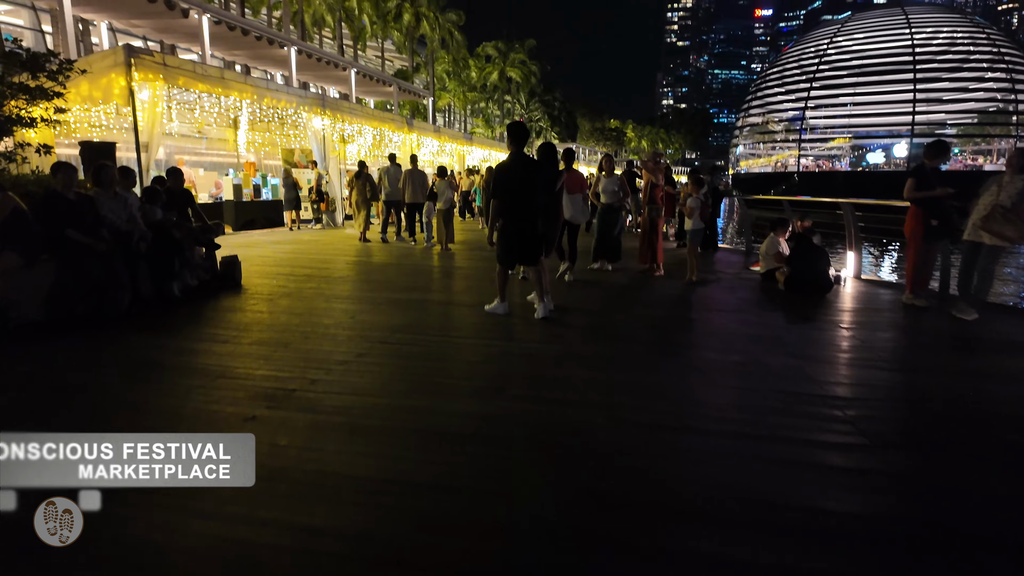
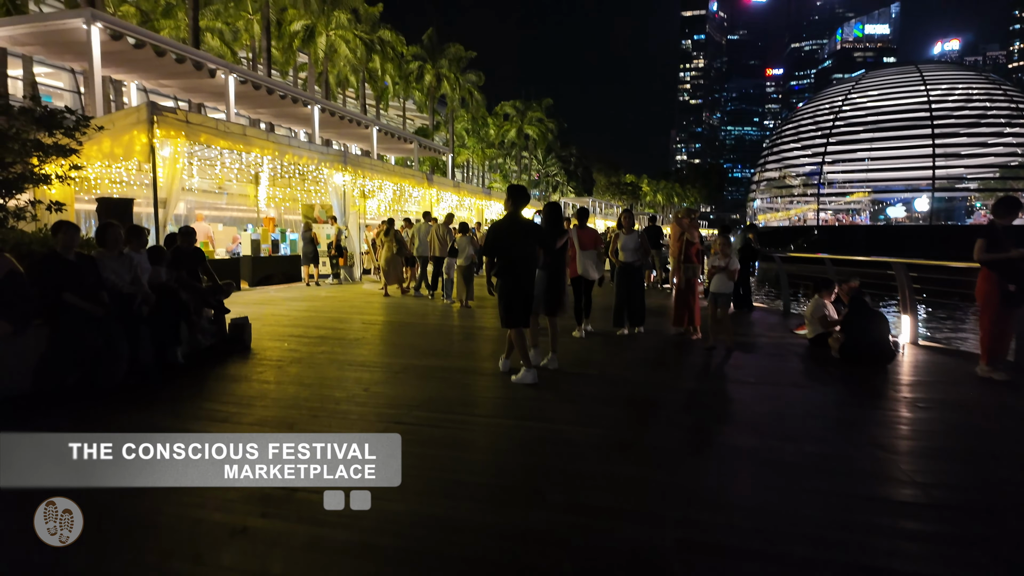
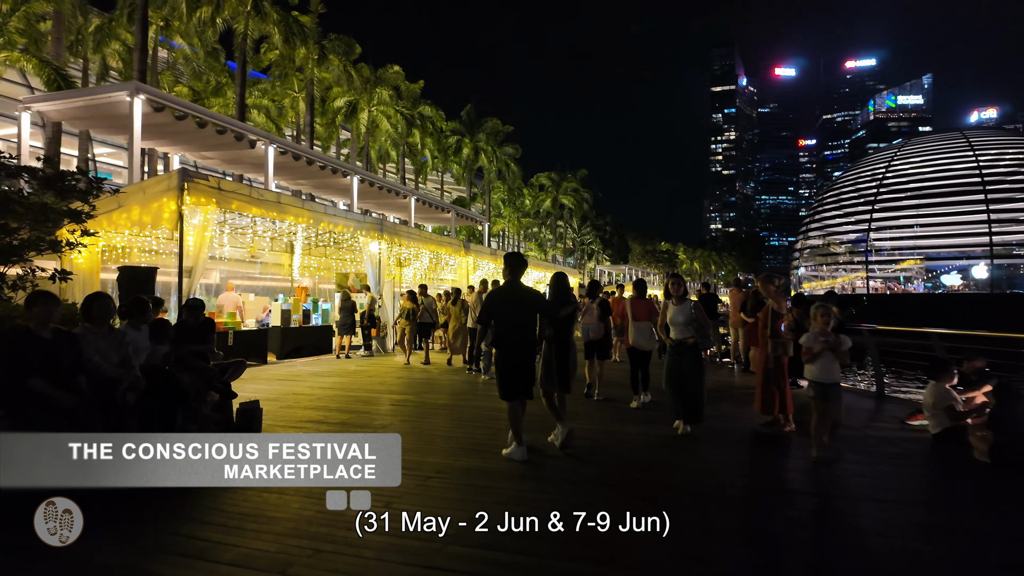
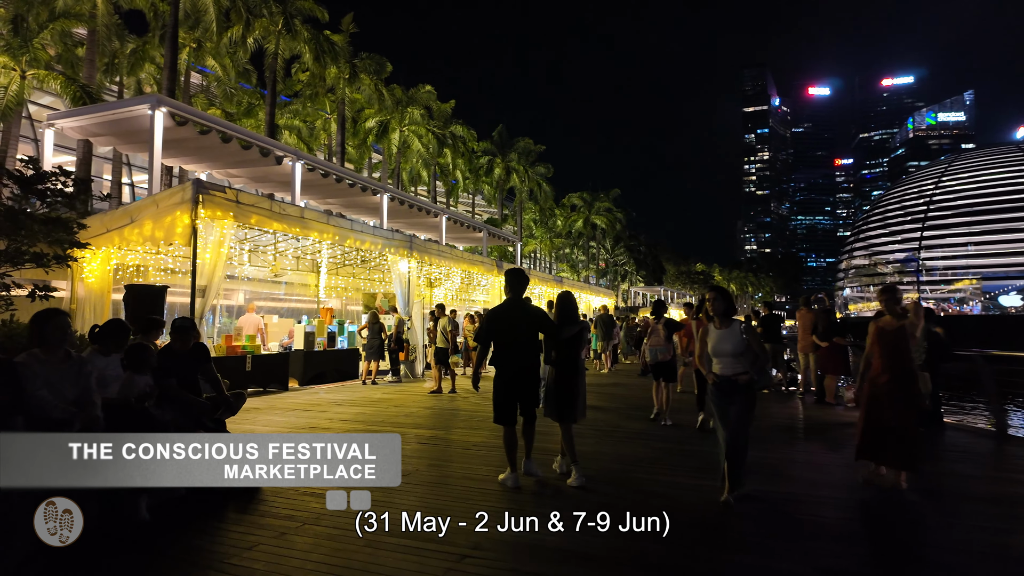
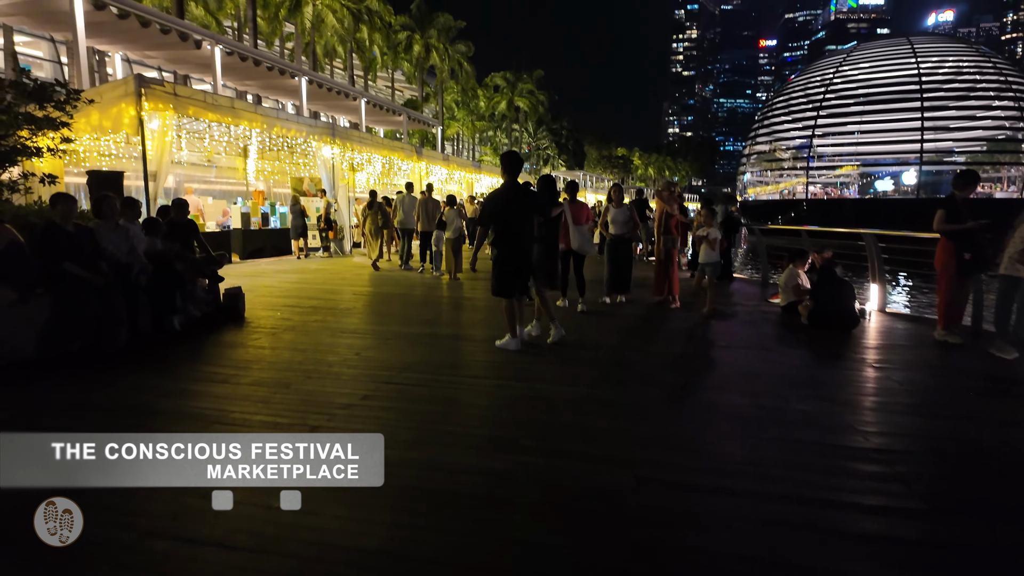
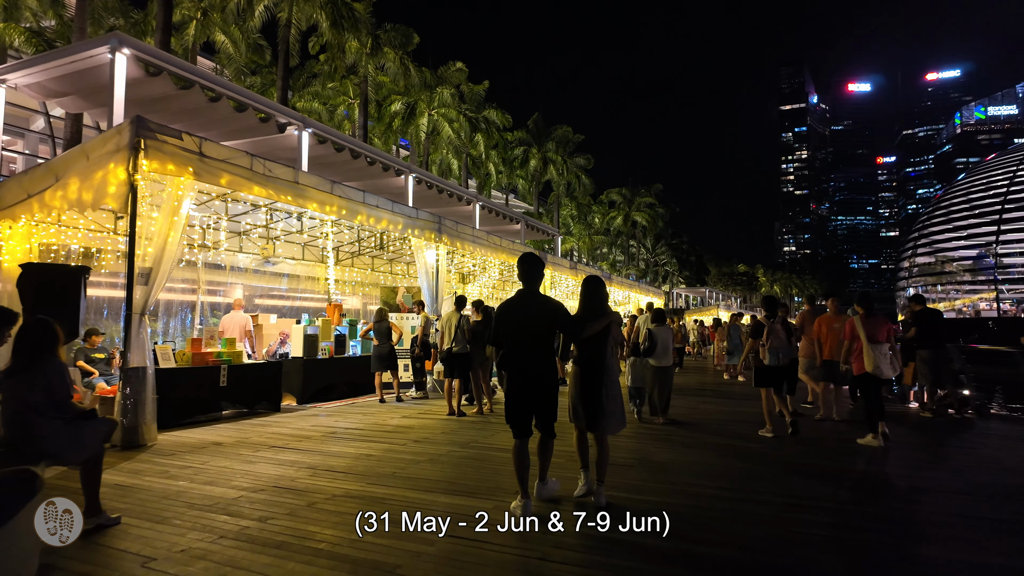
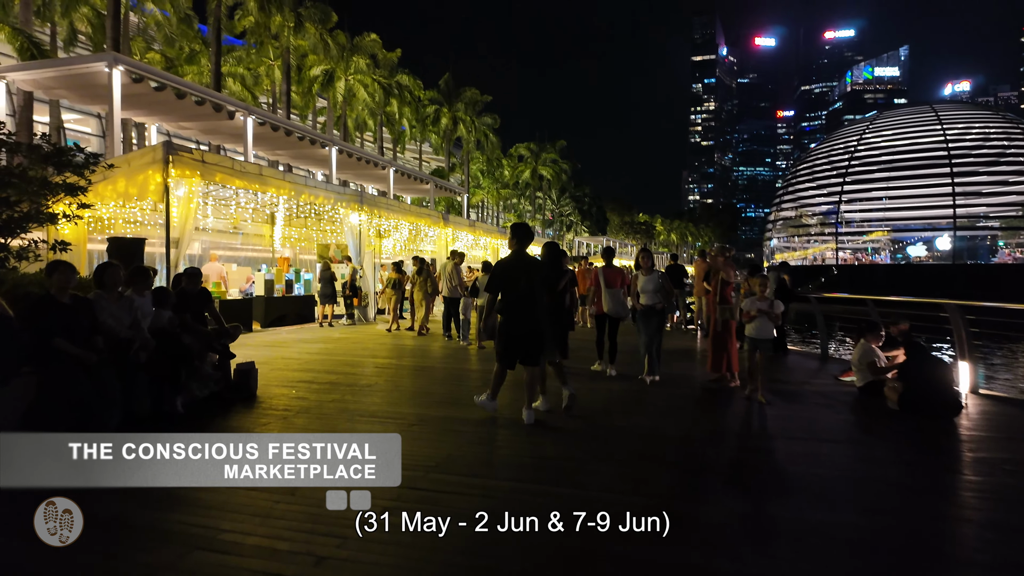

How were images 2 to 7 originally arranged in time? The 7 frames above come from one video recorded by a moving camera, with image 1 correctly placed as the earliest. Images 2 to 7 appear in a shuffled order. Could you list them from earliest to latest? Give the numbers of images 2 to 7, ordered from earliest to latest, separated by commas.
5, 2, 7, 3, 4, 6
